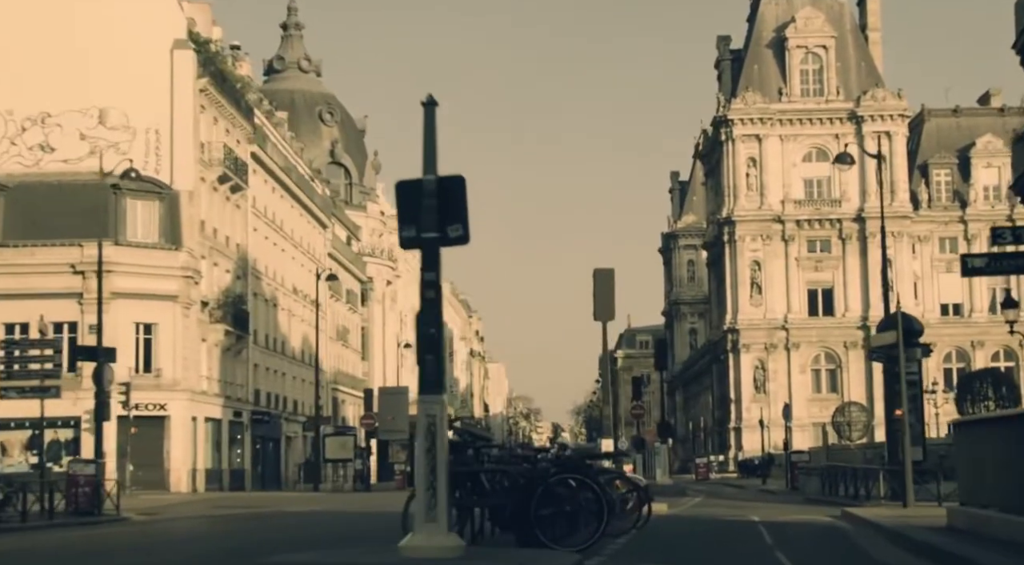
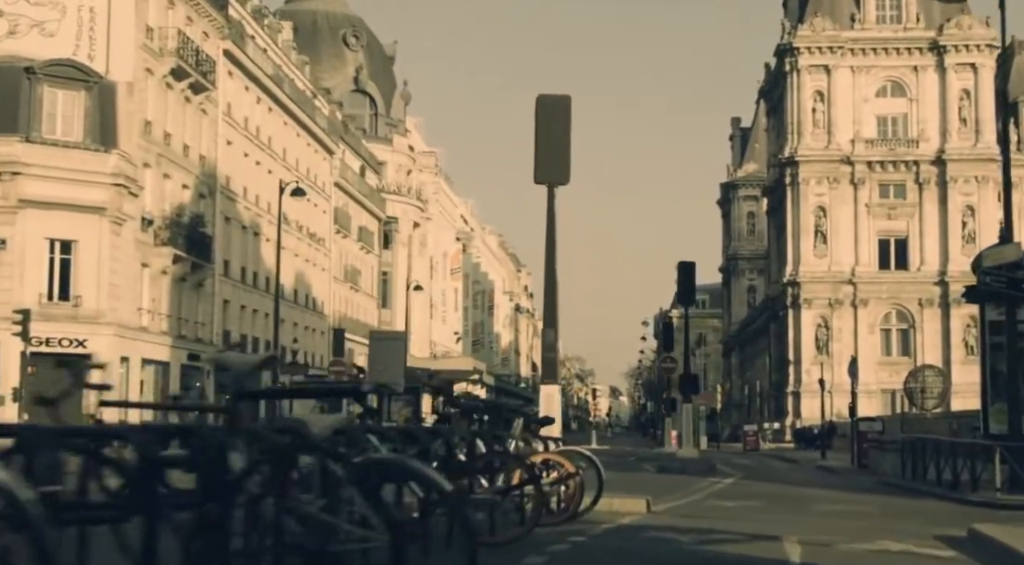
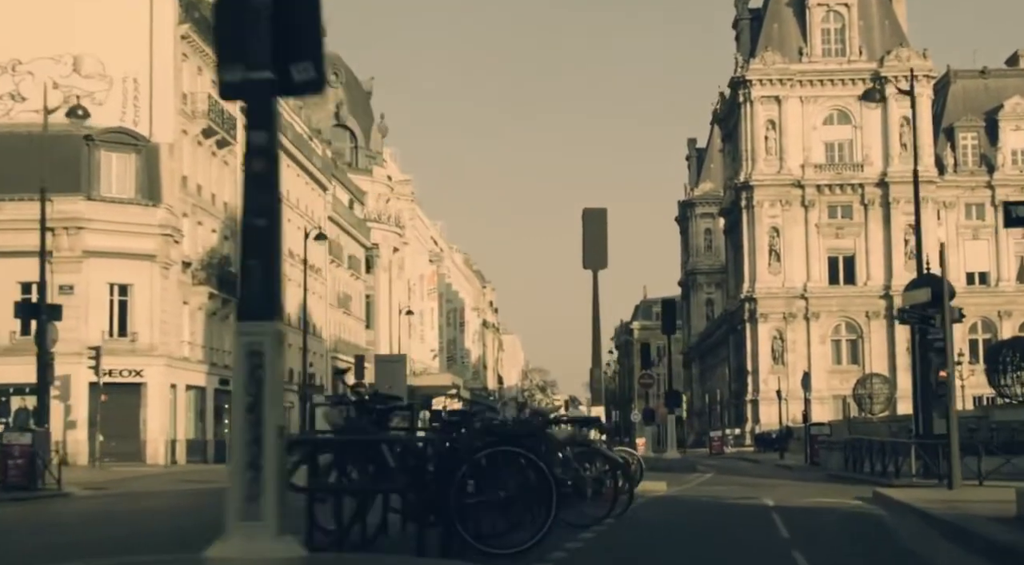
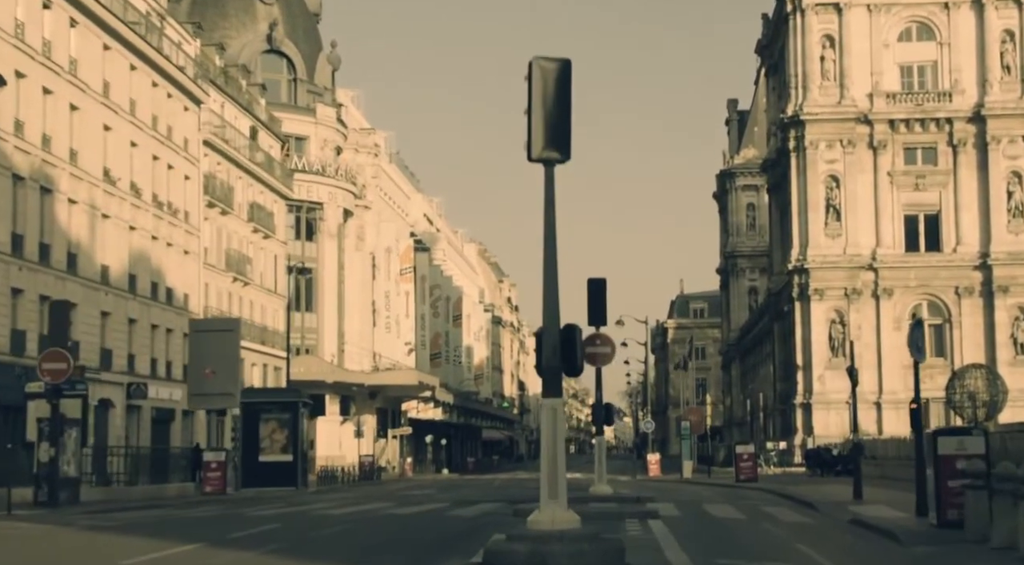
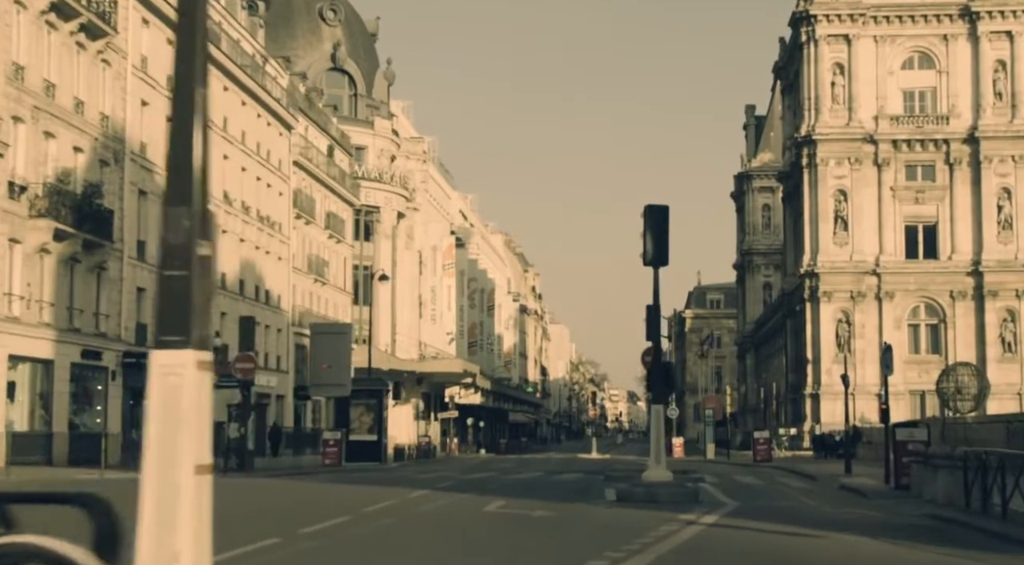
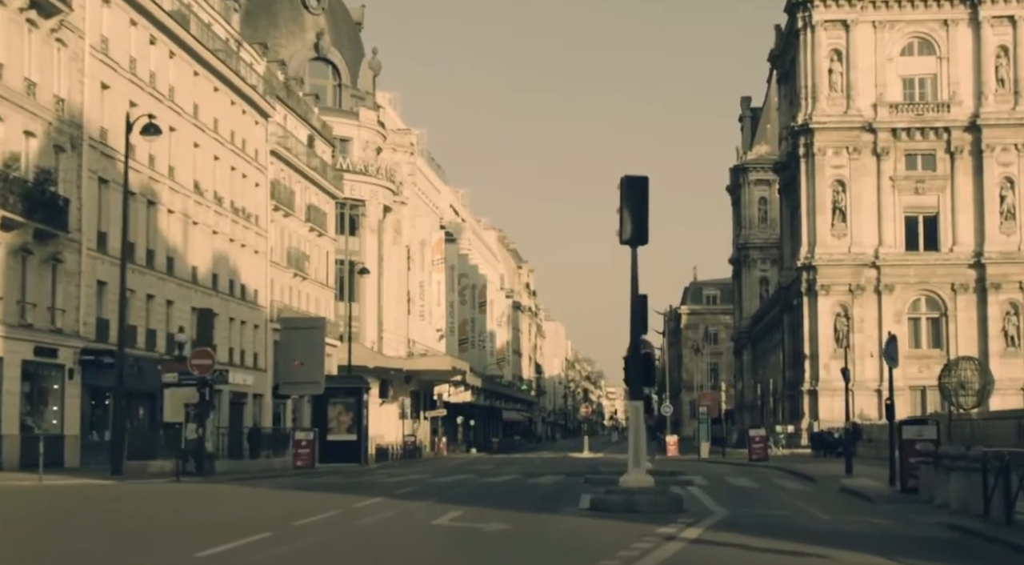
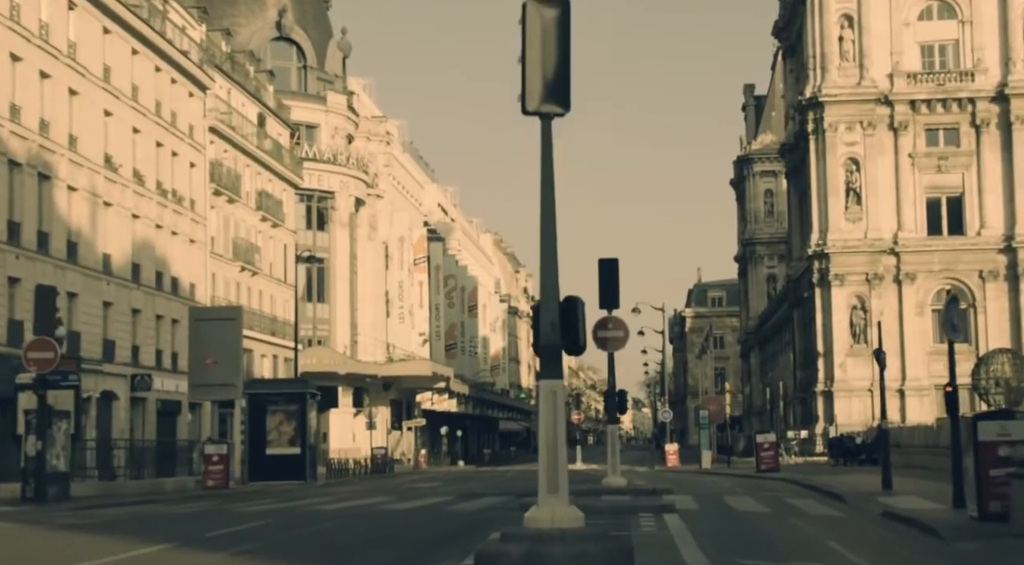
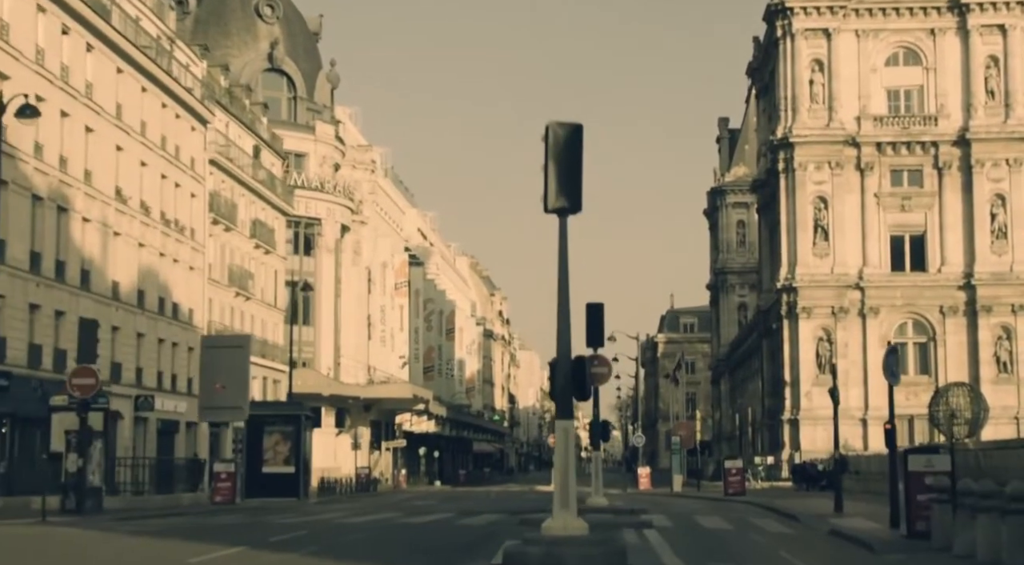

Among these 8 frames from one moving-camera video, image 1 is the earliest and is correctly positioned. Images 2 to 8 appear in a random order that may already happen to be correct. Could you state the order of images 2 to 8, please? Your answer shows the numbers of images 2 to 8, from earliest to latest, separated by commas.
3, 2, 5, 6, 8, 4, 7
